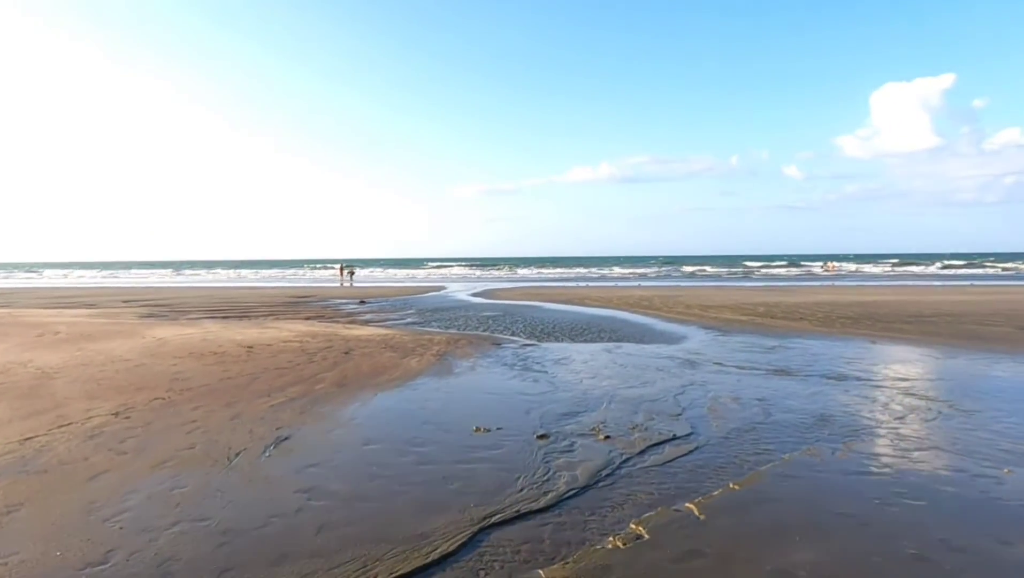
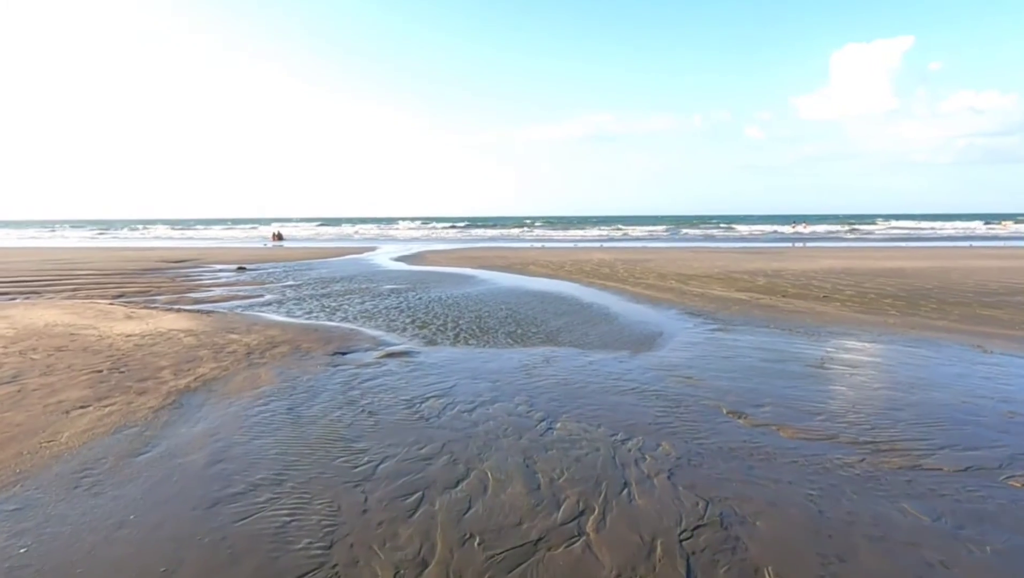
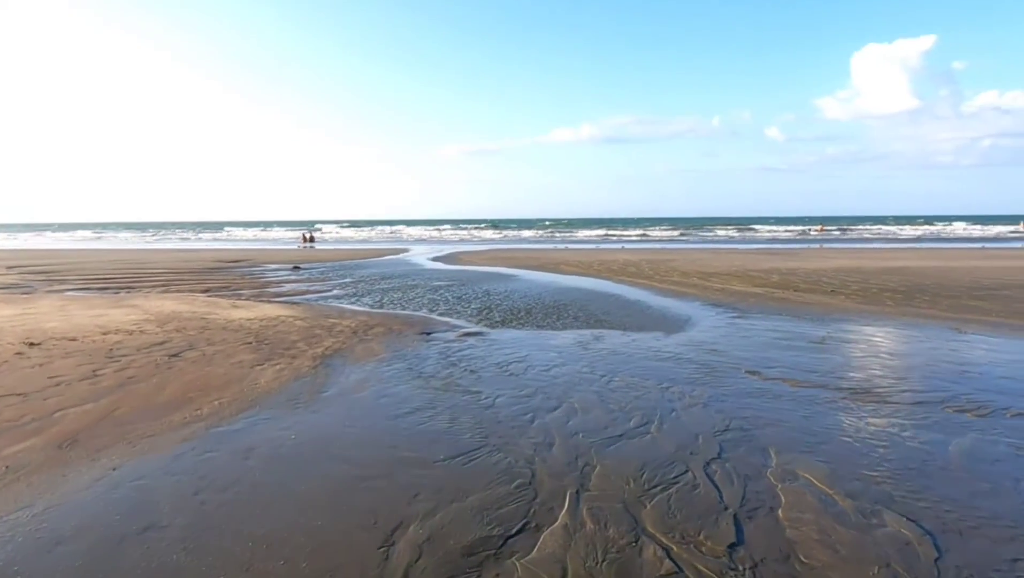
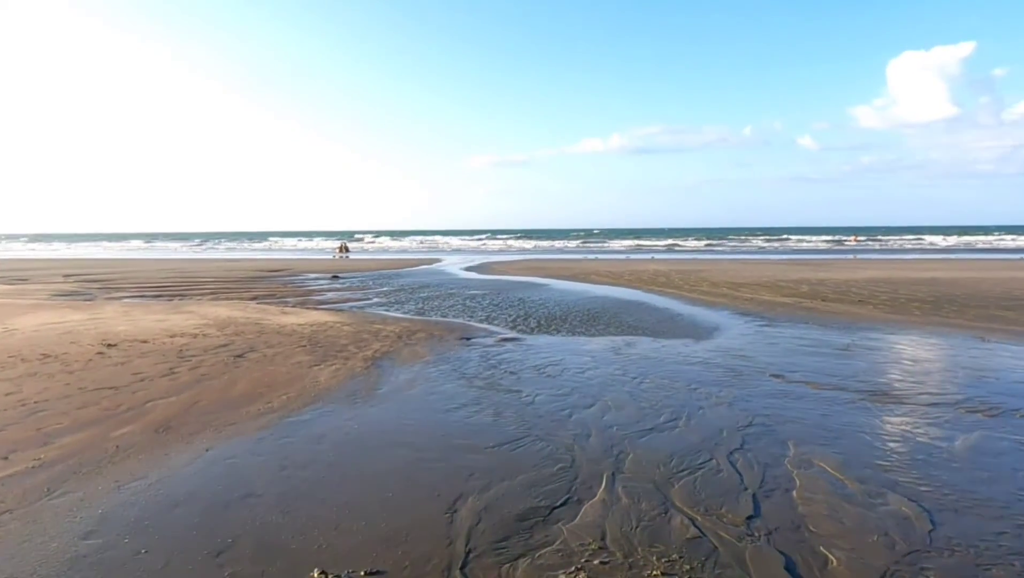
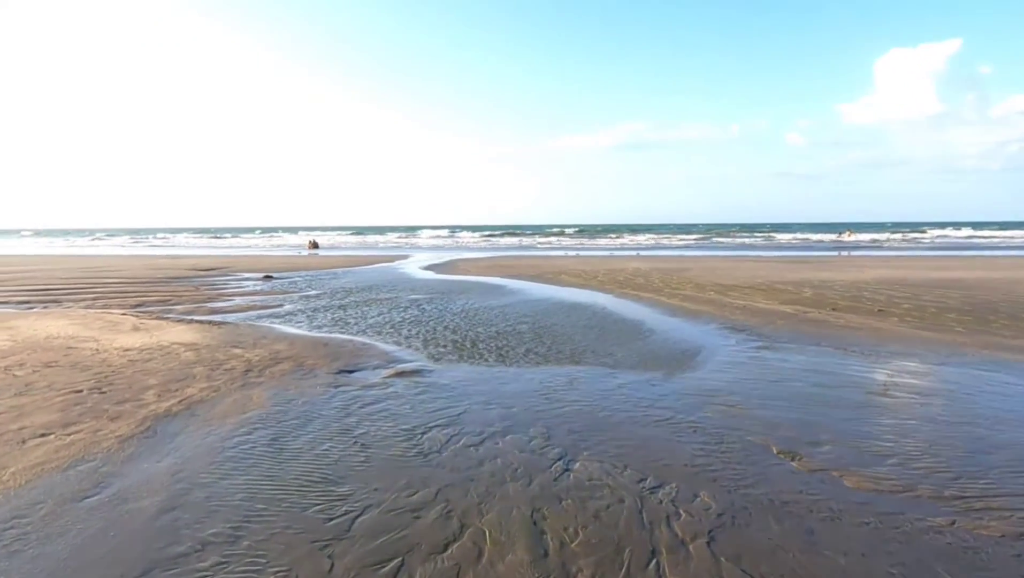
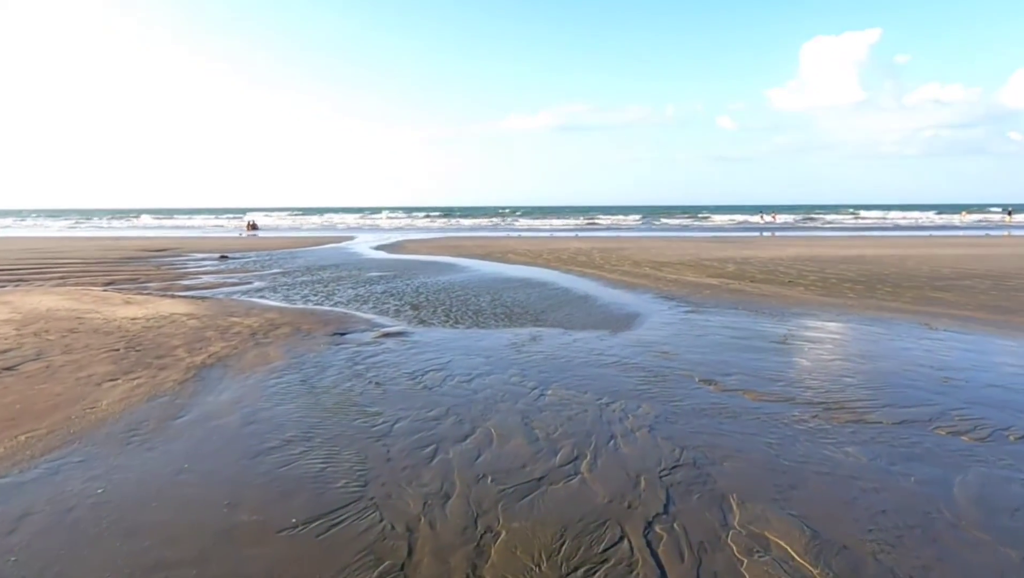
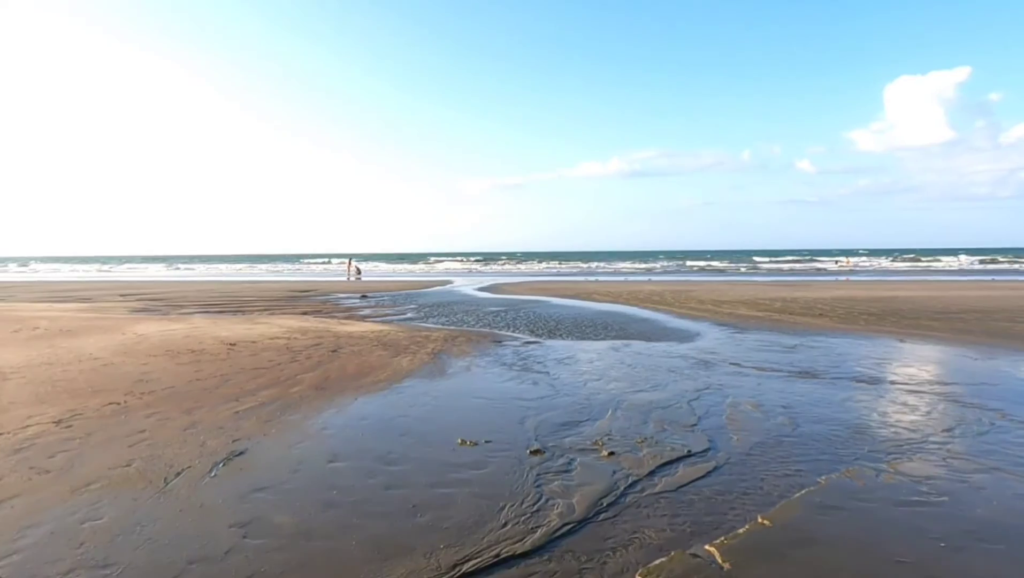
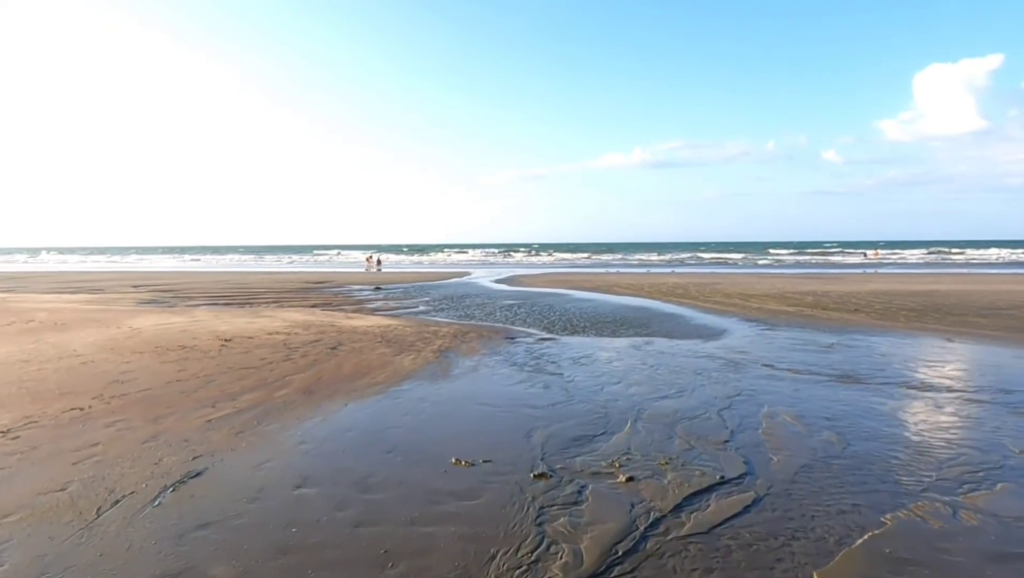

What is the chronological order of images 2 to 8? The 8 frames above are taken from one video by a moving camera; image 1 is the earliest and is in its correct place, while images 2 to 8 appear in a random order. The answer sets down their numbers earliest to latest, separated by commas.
7, 8, 4, 3, 6, 2, 5
